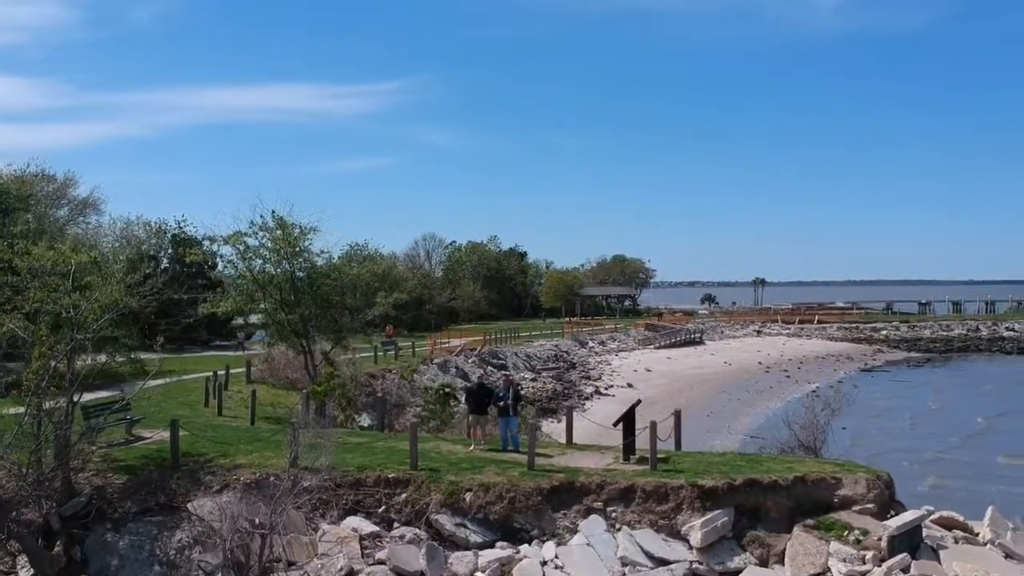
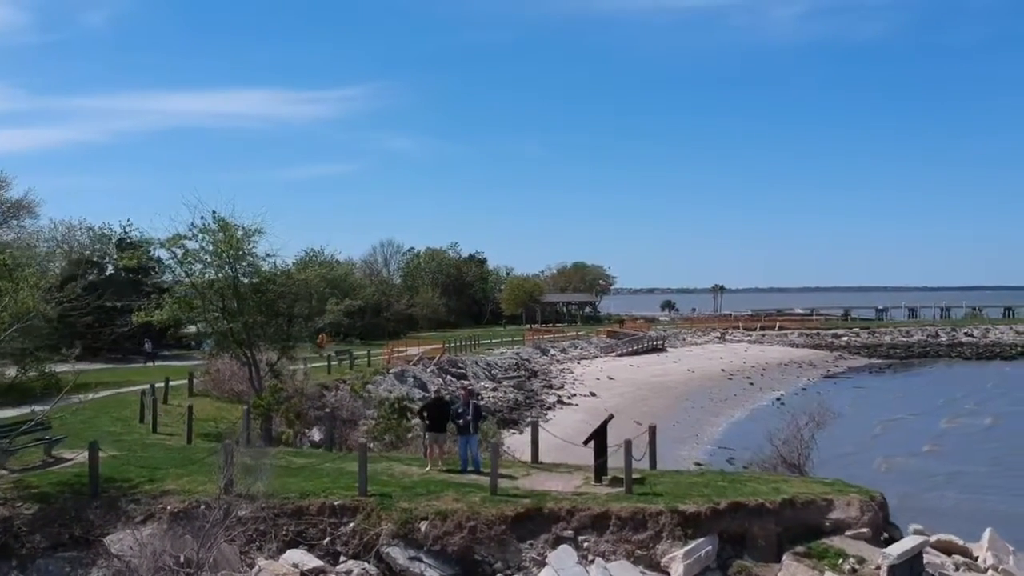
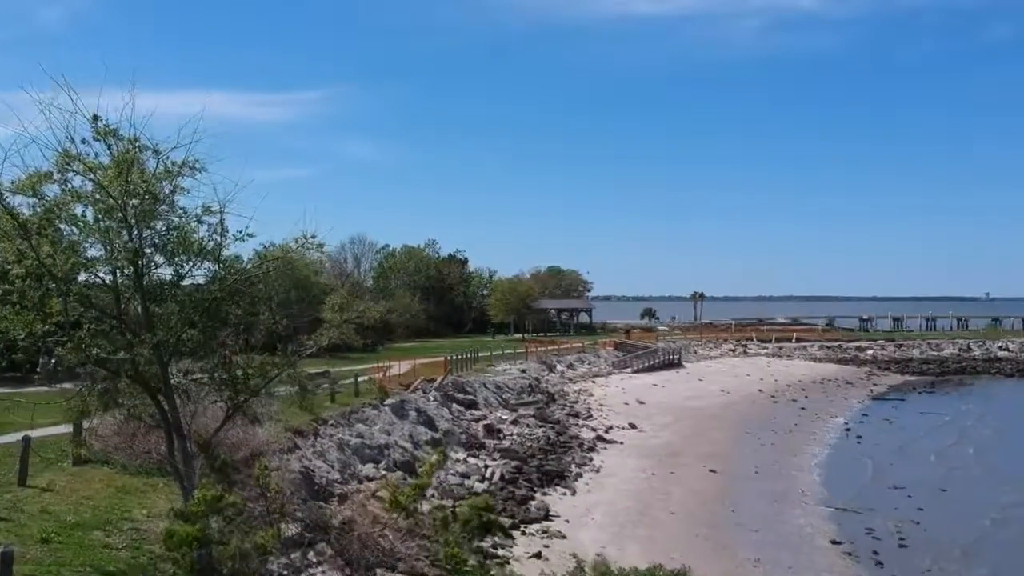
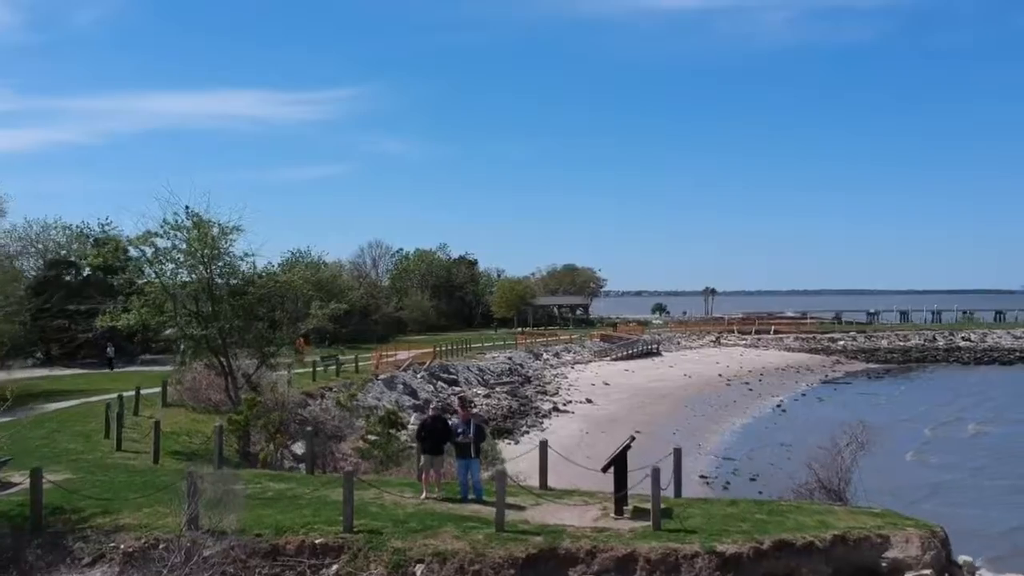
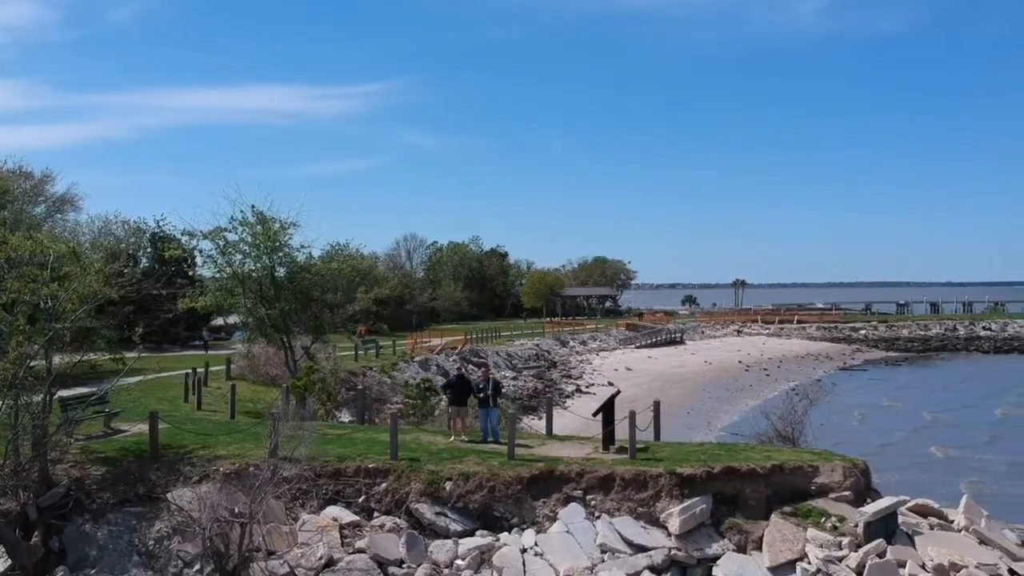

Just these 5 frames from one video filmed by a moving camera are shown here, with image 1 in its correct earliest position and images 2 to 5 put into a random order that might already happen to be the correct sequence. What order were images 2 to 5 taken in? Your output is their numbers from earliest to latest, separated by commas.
5, 2, 4, 3
